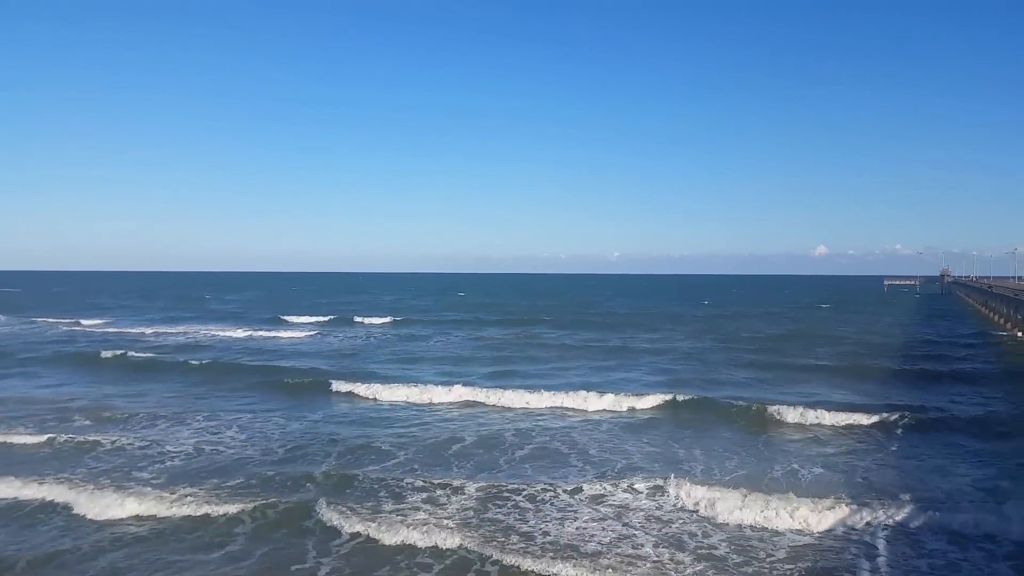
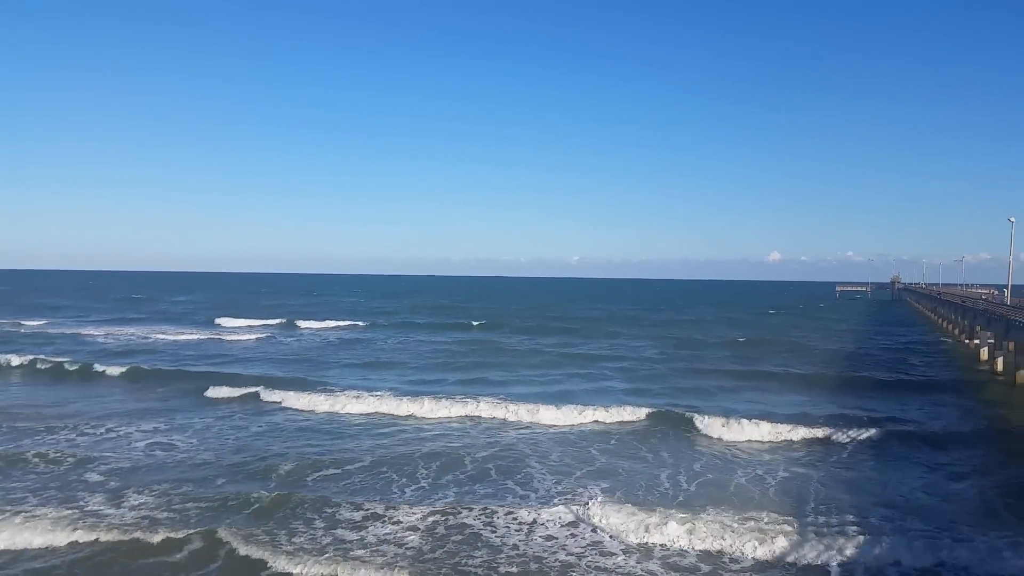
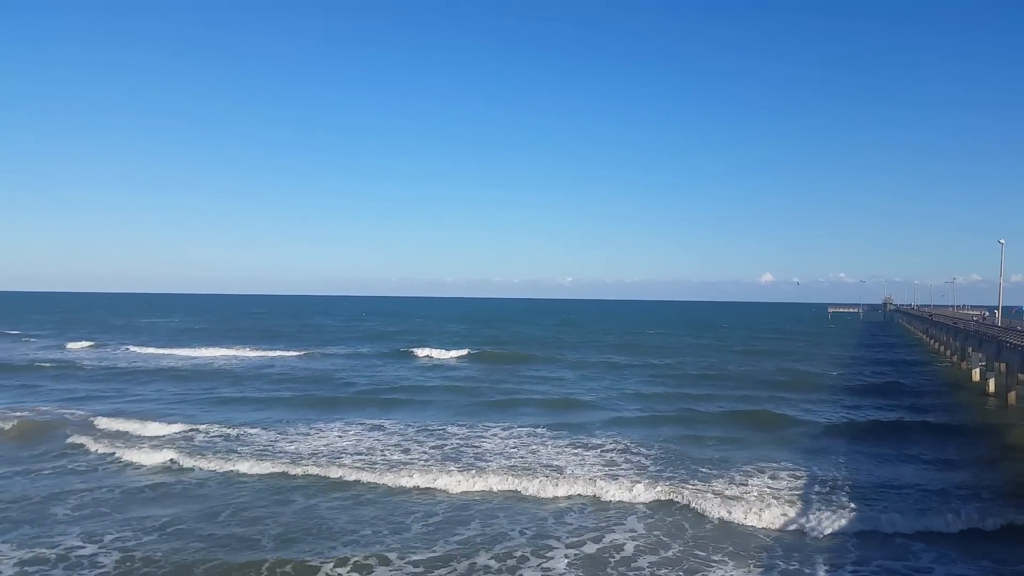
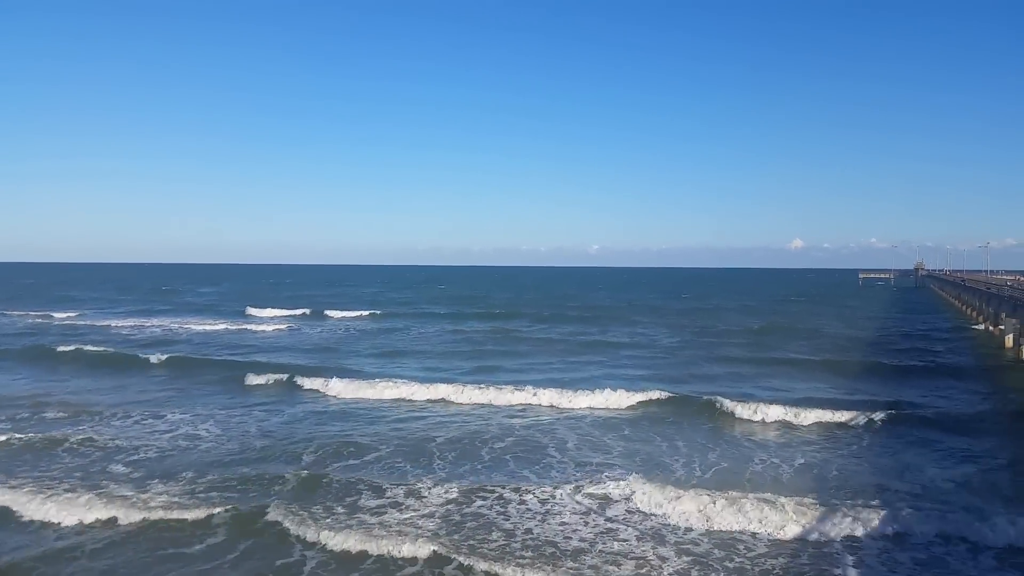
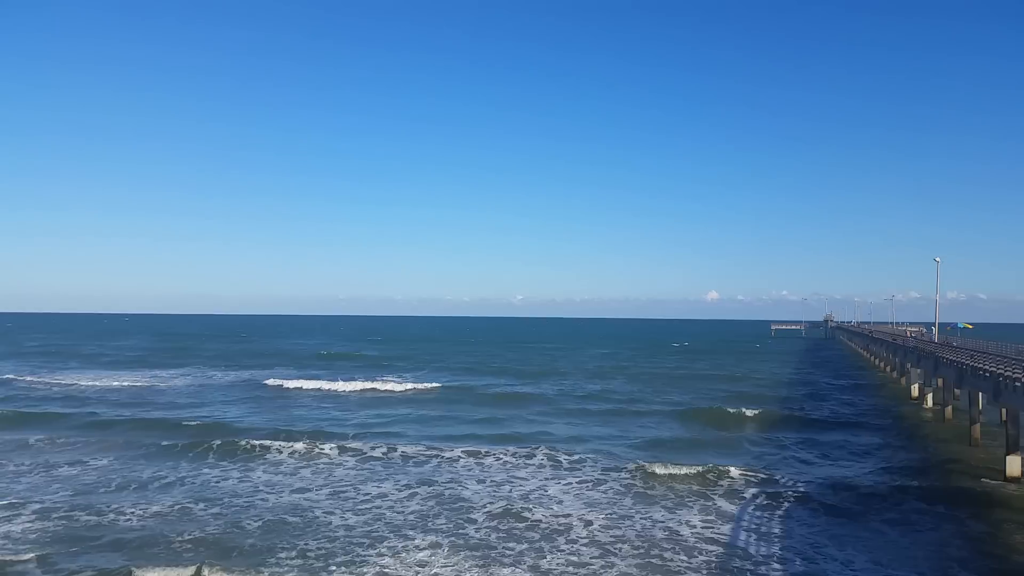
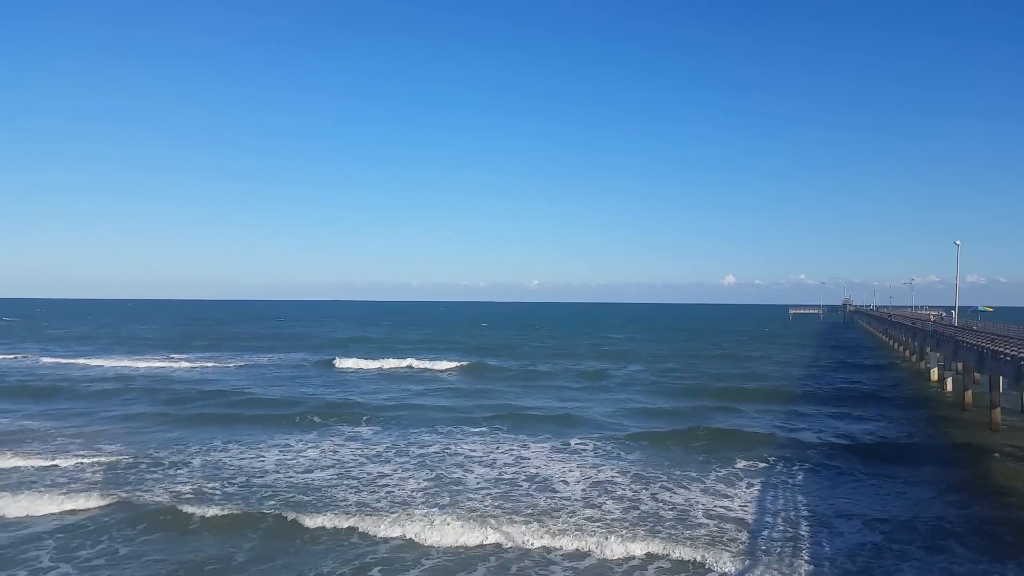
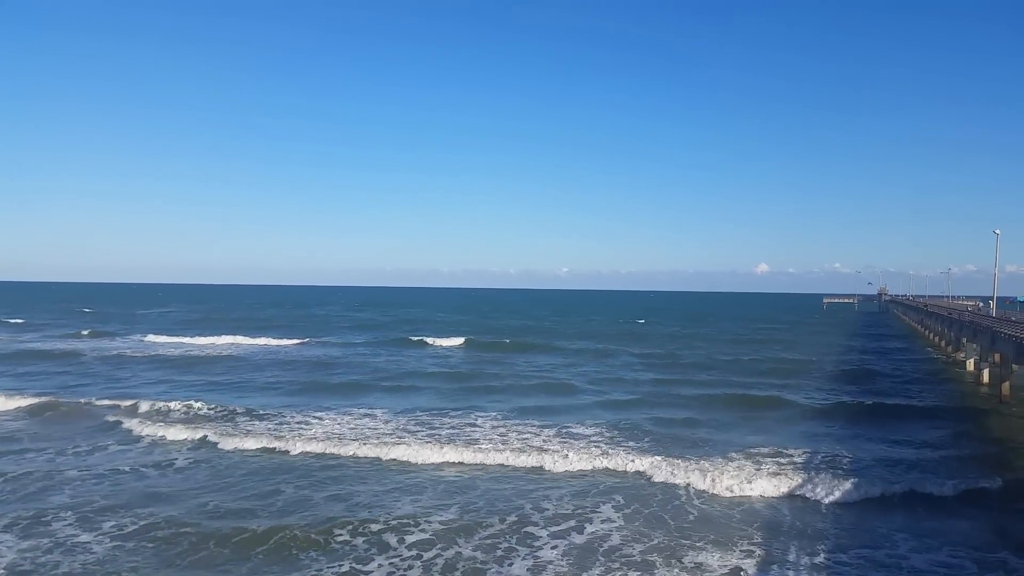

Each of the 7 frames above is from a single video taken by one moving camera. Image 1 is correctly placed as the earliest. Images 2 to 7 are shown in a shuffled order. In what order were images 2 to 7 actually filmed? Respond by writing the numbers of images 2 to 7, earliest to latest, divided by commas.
4, 2, 7, 3, 6, 5
